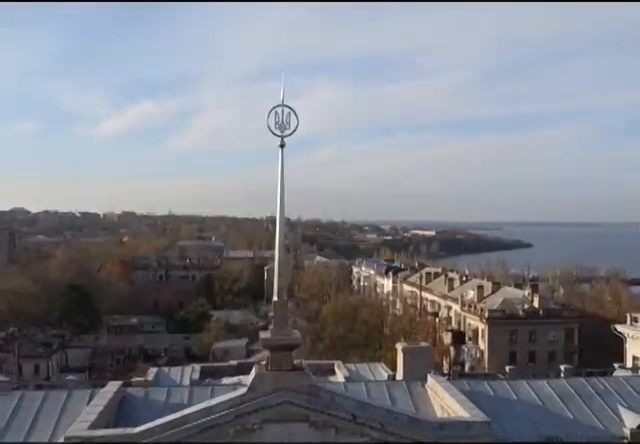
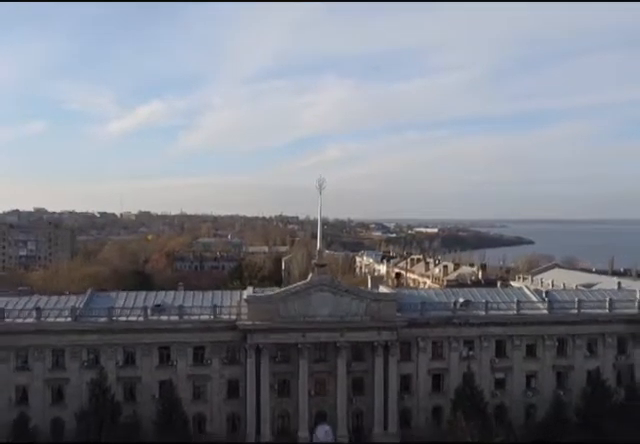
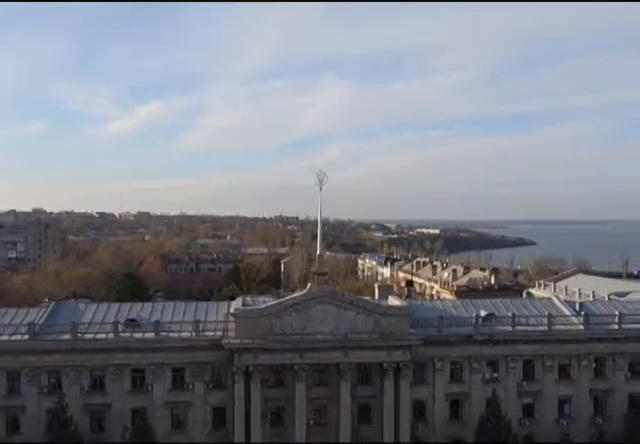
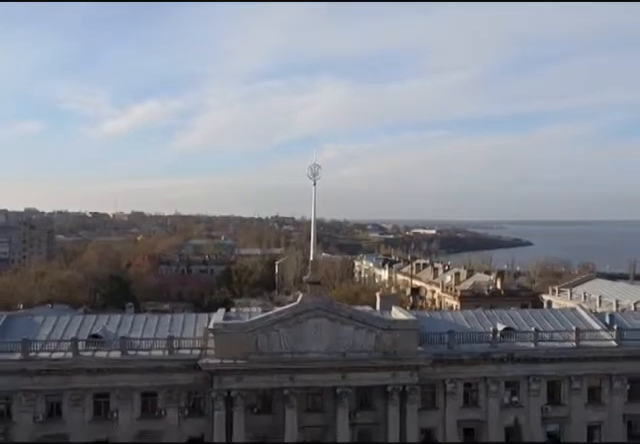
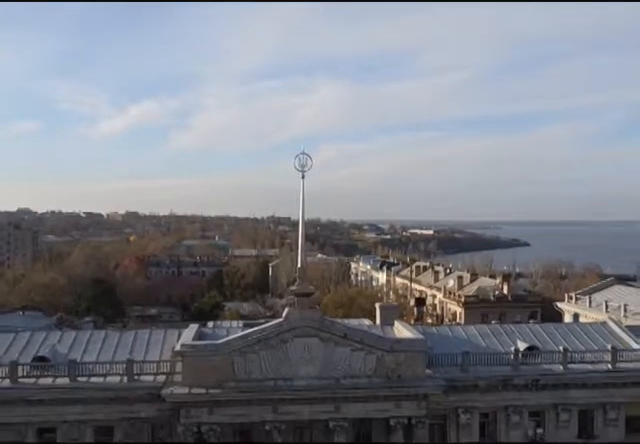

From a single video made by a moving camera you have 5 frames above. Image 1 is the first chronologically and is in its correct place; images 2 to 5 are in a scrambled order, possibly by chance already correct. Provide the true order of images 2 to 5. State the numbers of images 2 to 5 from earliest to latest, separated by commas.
5, 4, 3, 2
